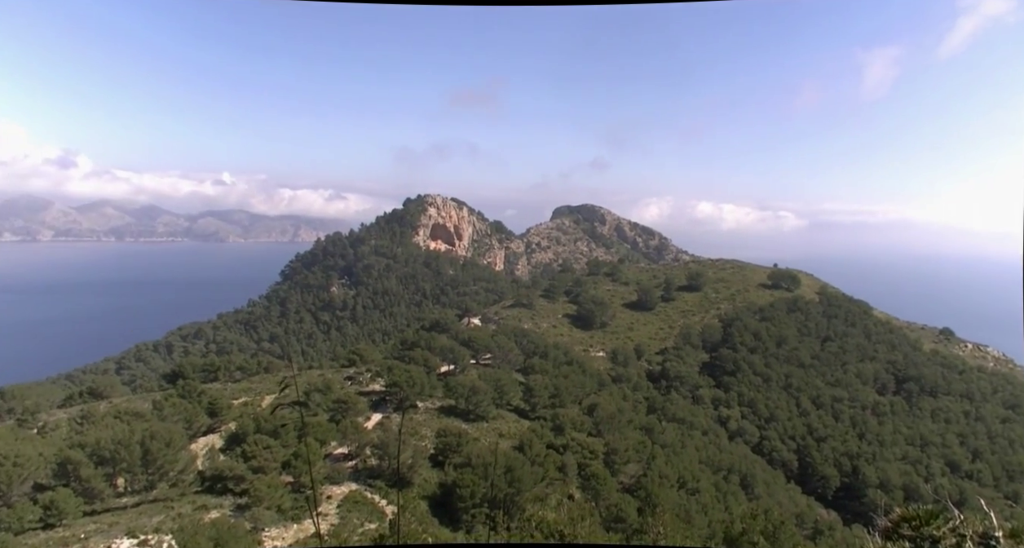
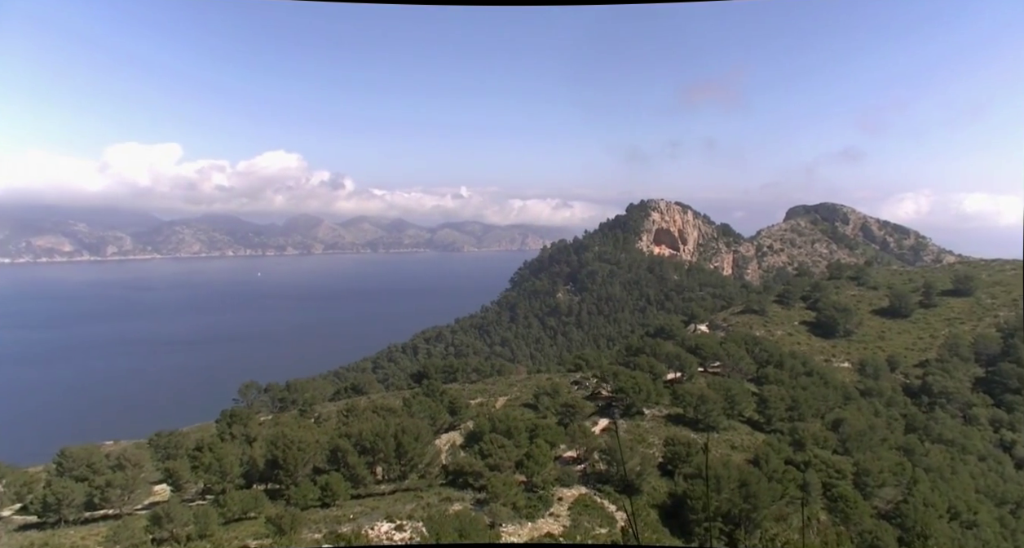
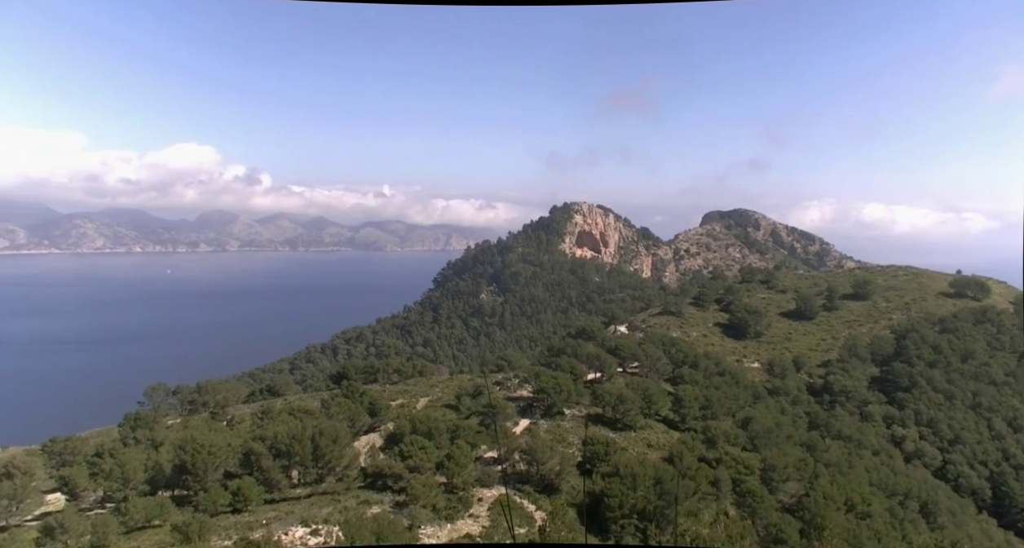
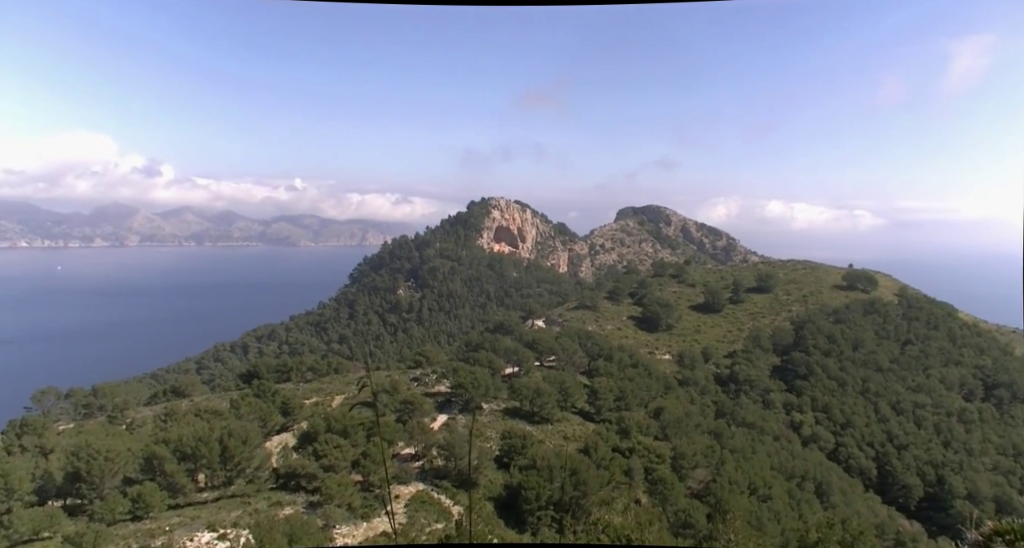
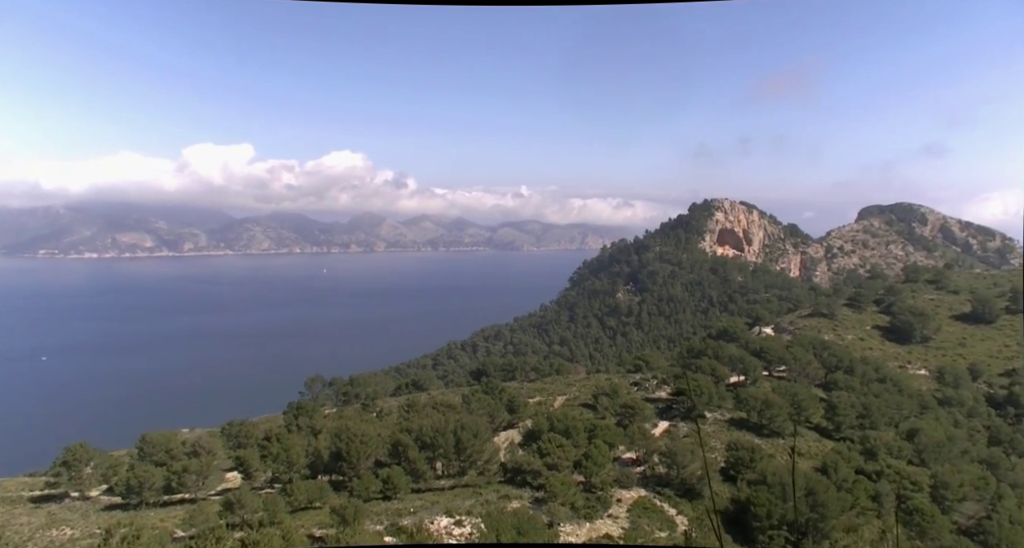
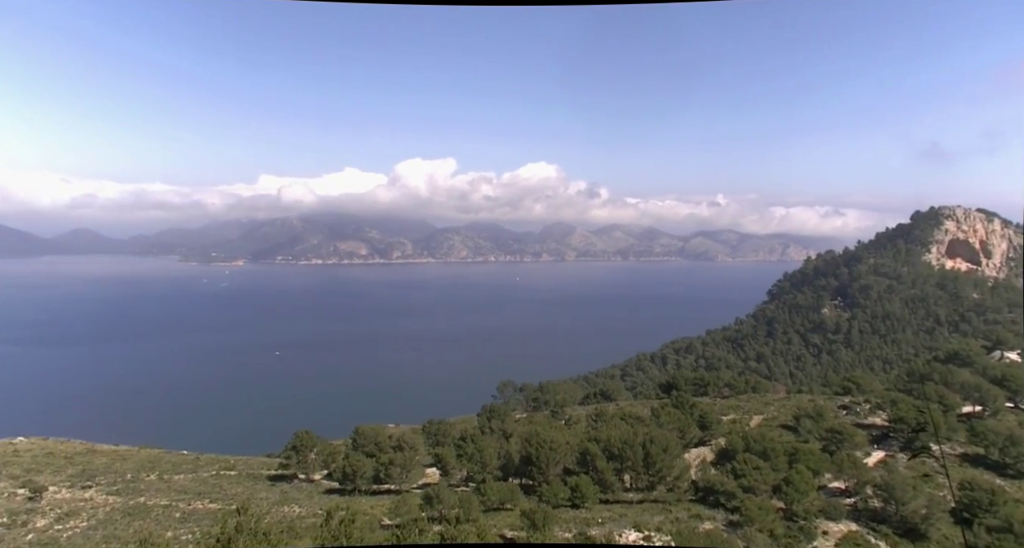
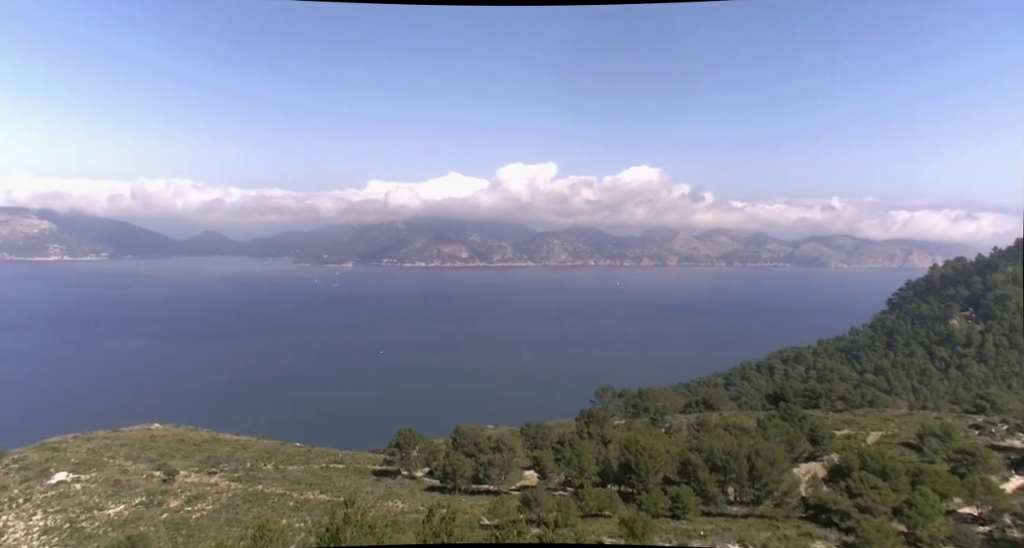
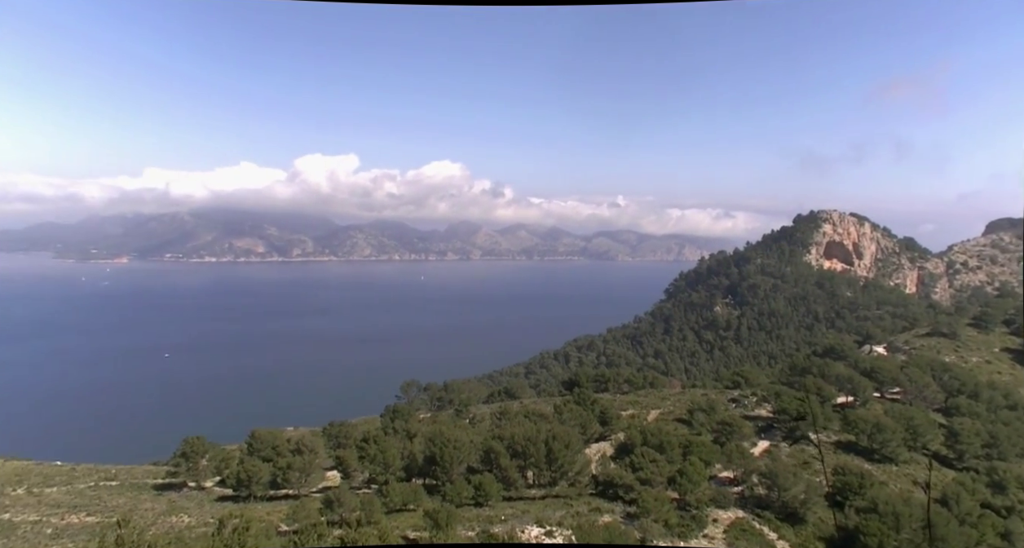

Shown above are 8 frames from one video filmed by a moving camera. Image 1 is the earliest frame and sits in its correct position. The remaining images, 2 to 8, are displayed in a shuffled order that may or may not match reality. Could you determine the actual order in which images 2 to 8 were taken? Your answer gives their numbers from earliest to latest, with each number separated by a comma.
4, 3, 2, 5, 8, 6, 7
